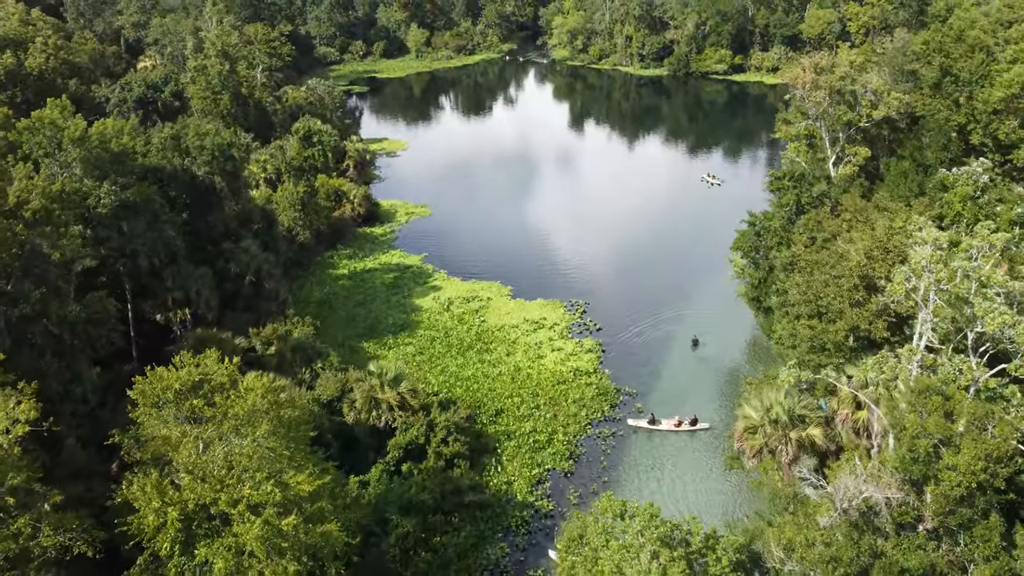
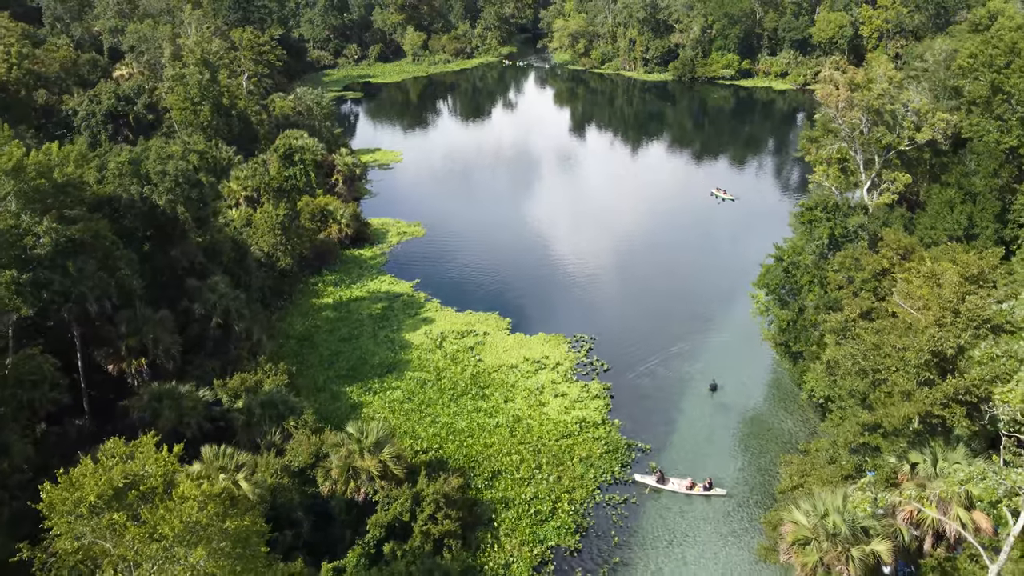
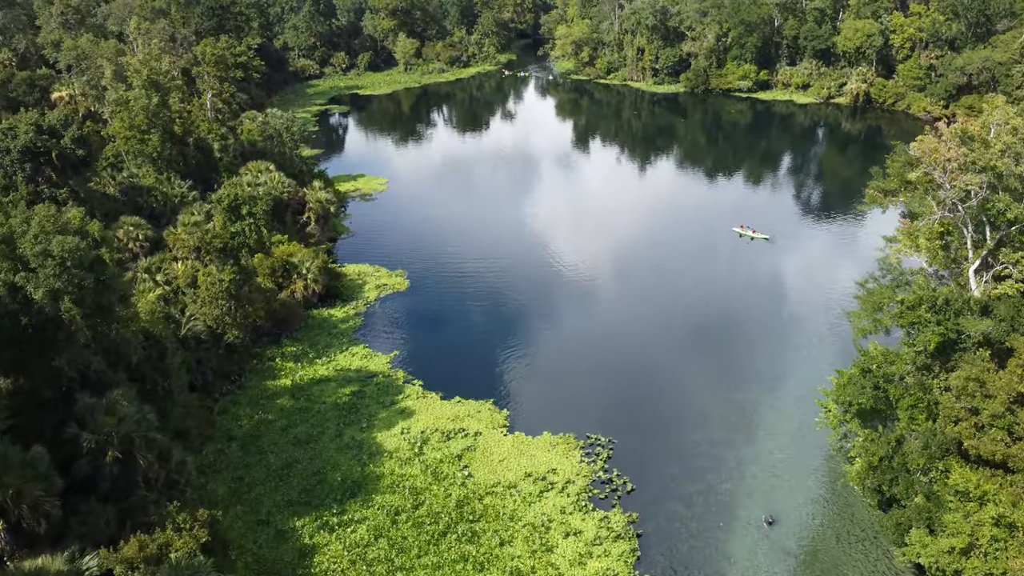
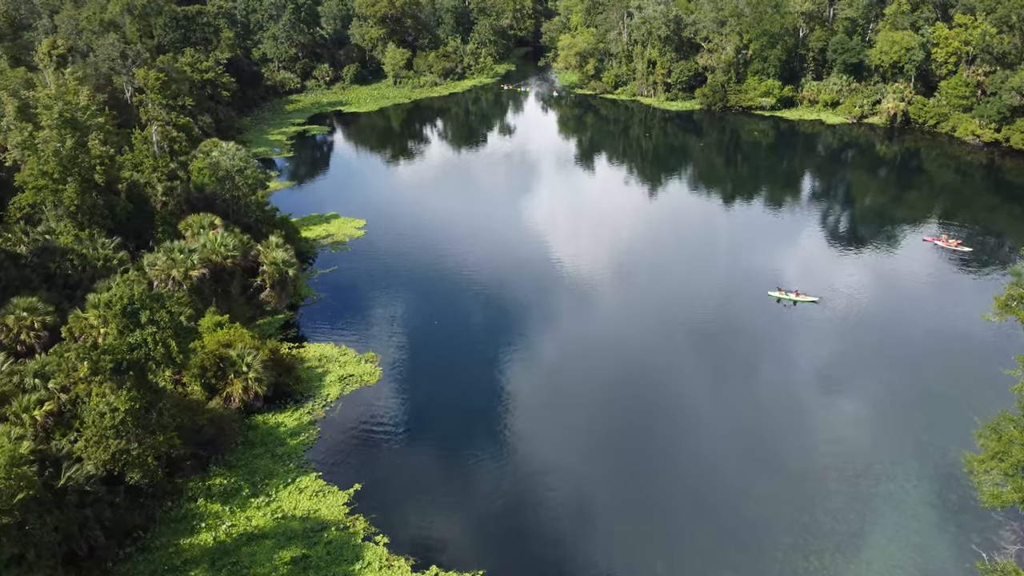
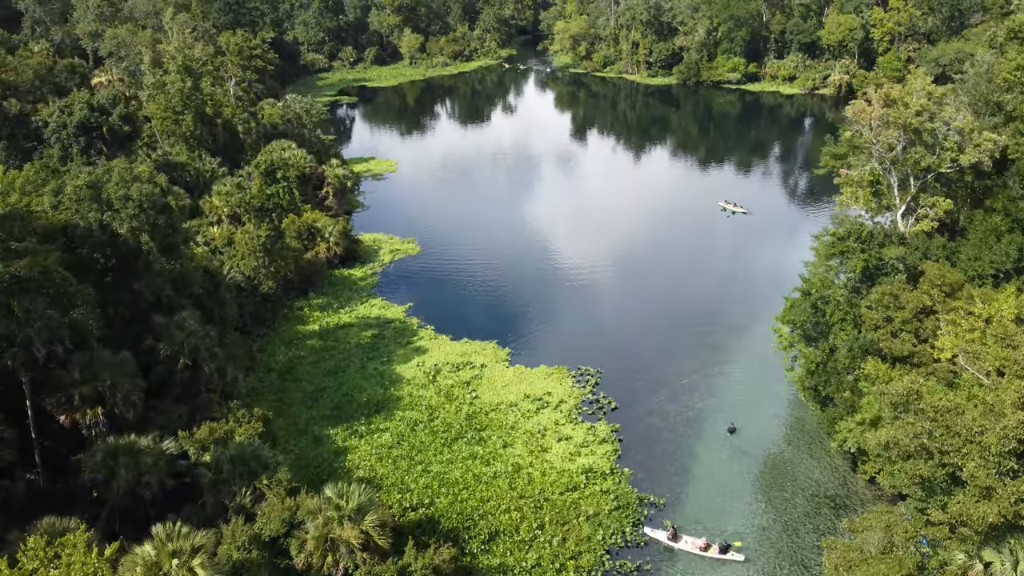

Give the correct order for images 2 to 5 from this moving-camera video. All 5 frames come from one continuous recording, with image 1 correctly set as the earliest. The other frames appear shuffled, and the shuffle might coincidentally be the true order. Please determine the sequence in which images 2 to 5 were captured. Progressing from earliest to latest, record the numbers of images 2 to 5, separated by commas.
2, 5, 3, 4
